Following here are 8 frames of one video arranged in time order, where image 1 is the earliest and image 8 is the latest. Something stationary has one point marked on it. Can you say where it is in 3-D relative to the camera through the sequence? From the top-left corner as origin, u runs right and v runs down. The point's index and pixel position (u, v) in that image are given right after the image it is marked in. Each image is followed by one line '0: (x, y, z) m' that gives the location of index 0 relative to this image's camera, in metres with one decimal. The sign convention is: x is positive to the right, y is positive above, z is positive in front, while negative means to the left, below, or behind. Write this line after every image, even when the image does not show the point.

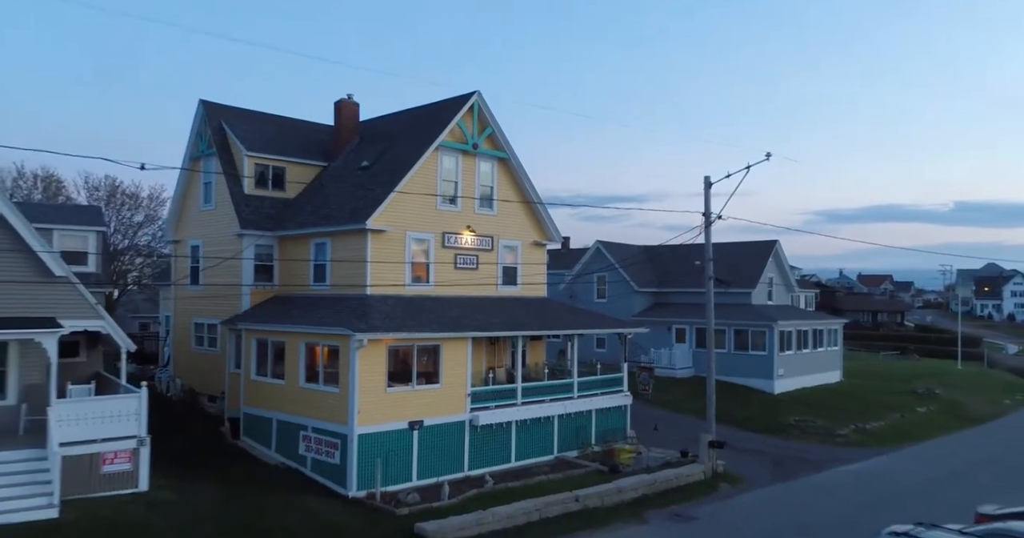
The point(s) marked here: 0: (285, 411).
0: (-4.9, -3.0, +16.7) m
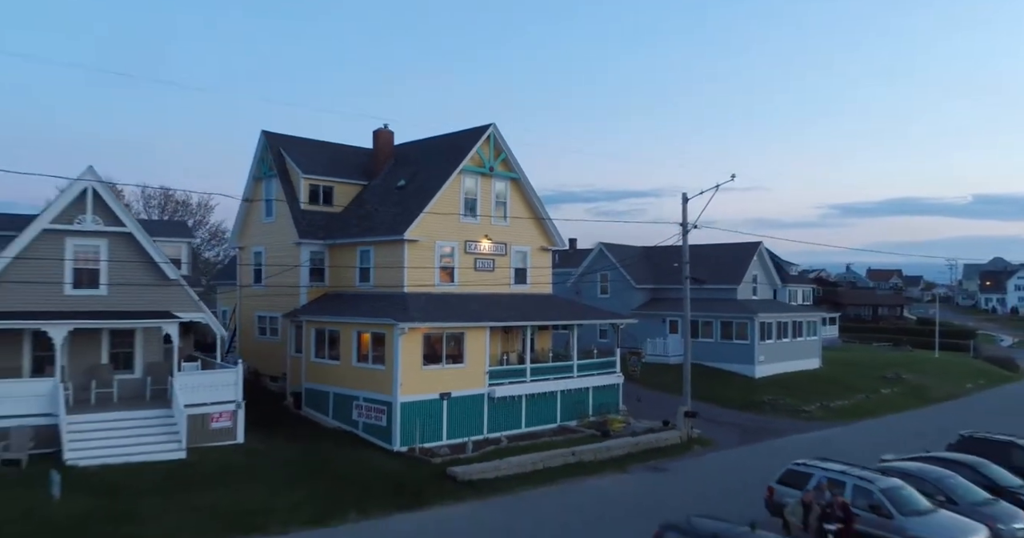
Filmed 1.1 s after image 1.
0: (-4.6, -3.1, +20.8) m
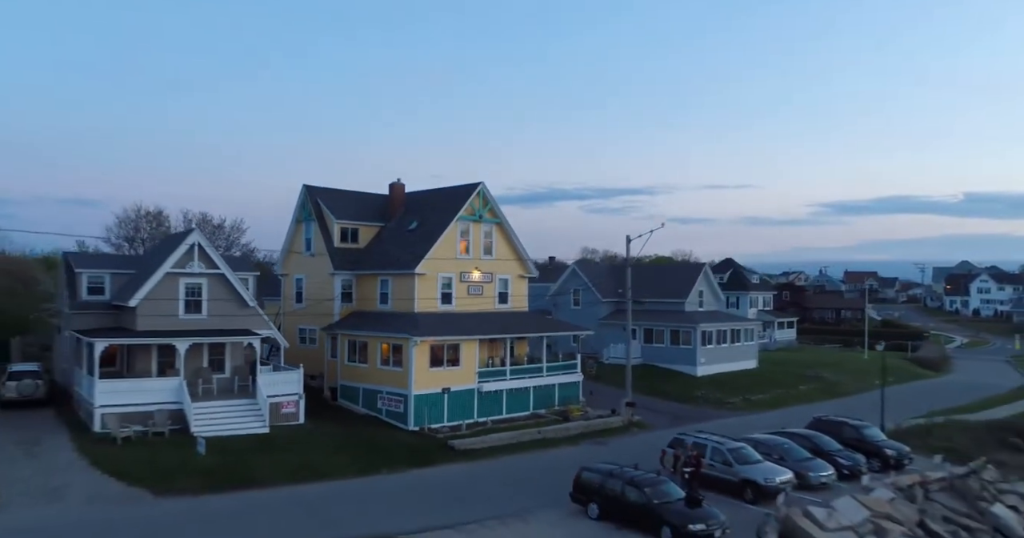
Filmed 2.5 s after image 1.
0: (-5.2, -4.1, +28.0) m
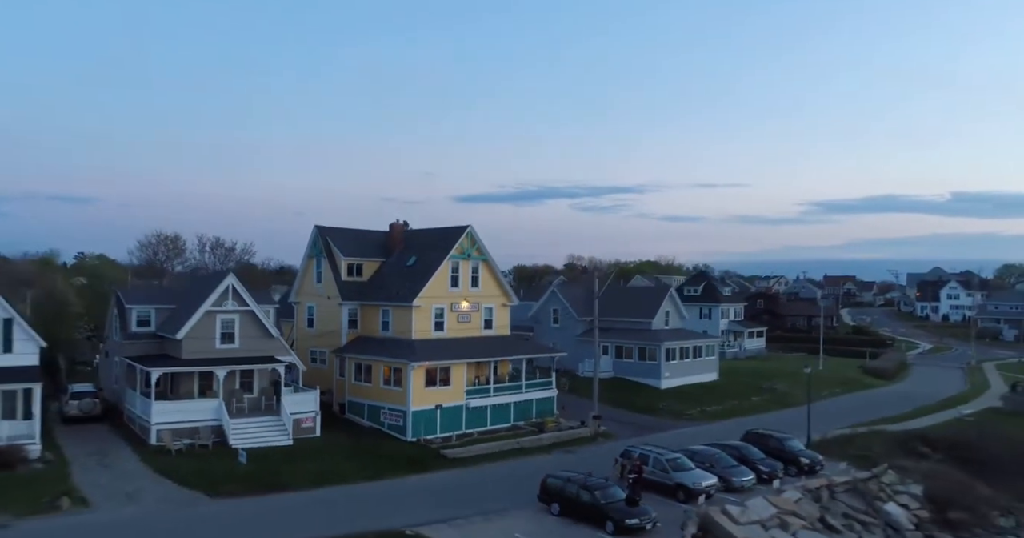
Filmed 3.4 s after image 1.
0: (-5.9, -5.5, +32.8) m
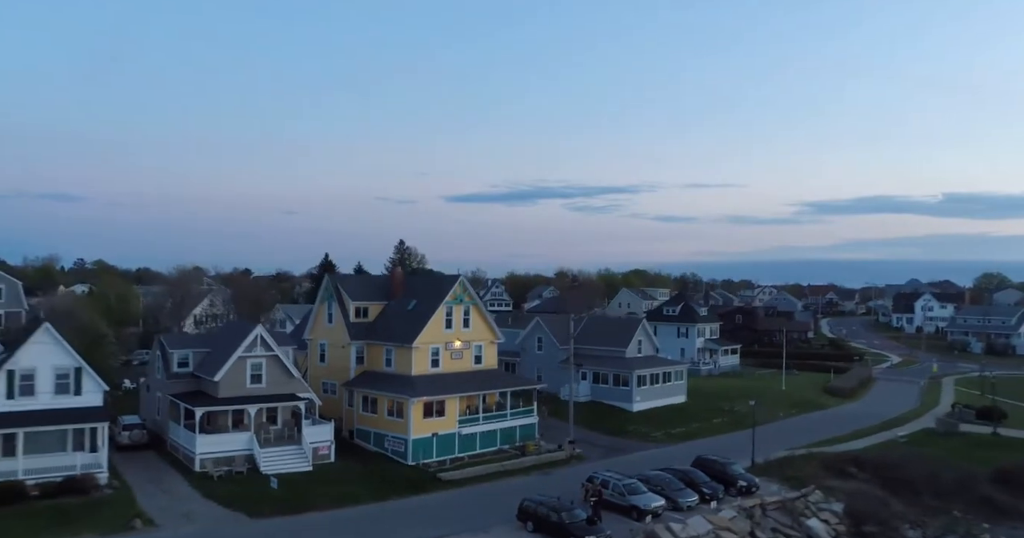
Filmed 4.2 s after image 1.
0: (-6.6, -7.7, +38.0) m
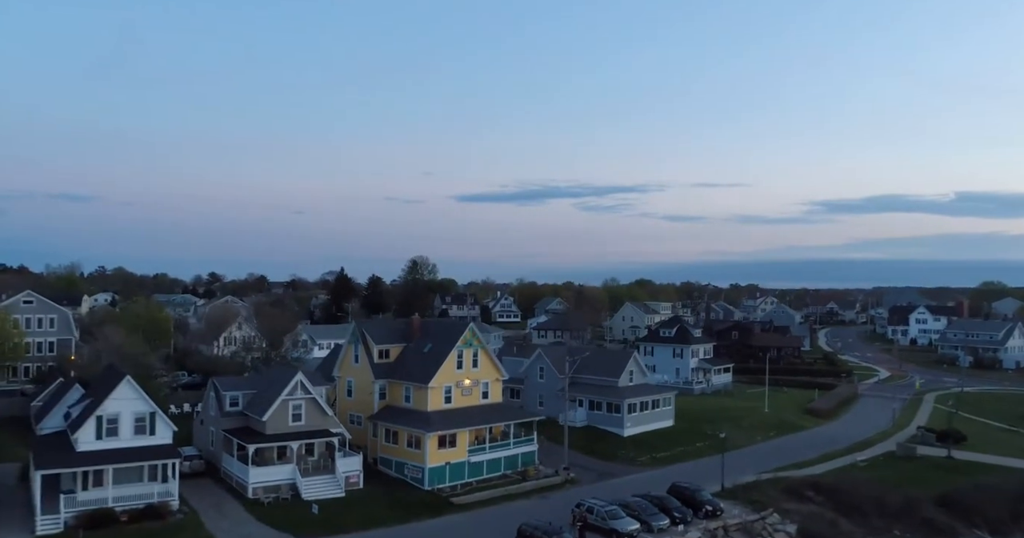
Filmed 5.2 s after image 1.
0: (-6.5, -10.6, +44.2) m
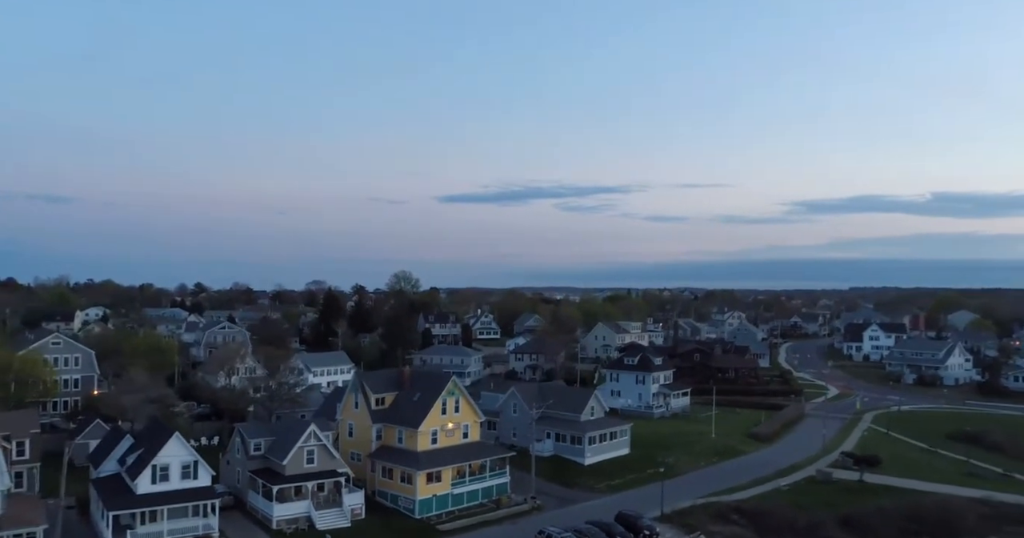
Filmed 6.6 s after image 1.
0: (-8.1, -15.0, +53.1) m
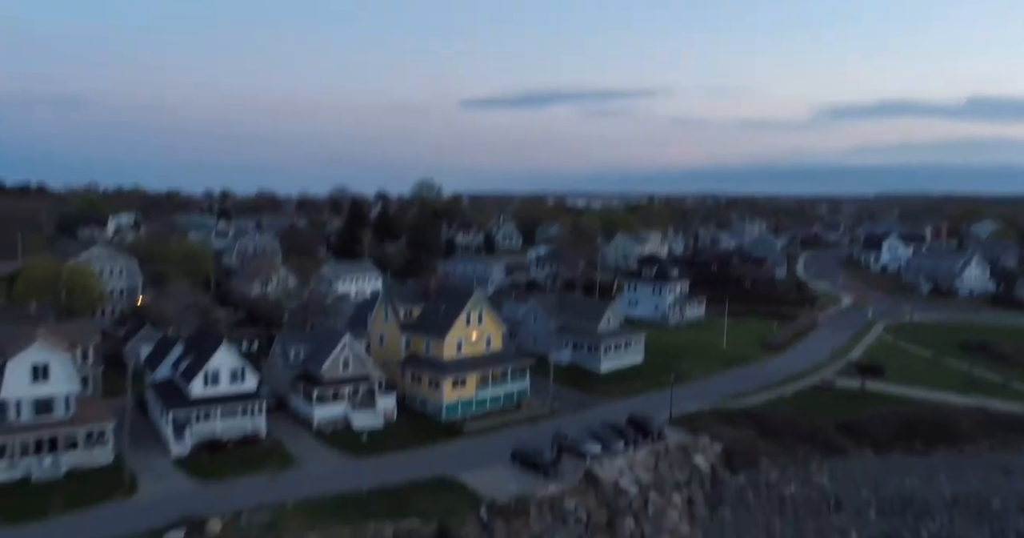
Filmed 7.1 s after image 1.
0: (-6.7, -9.2, +57.5) m
